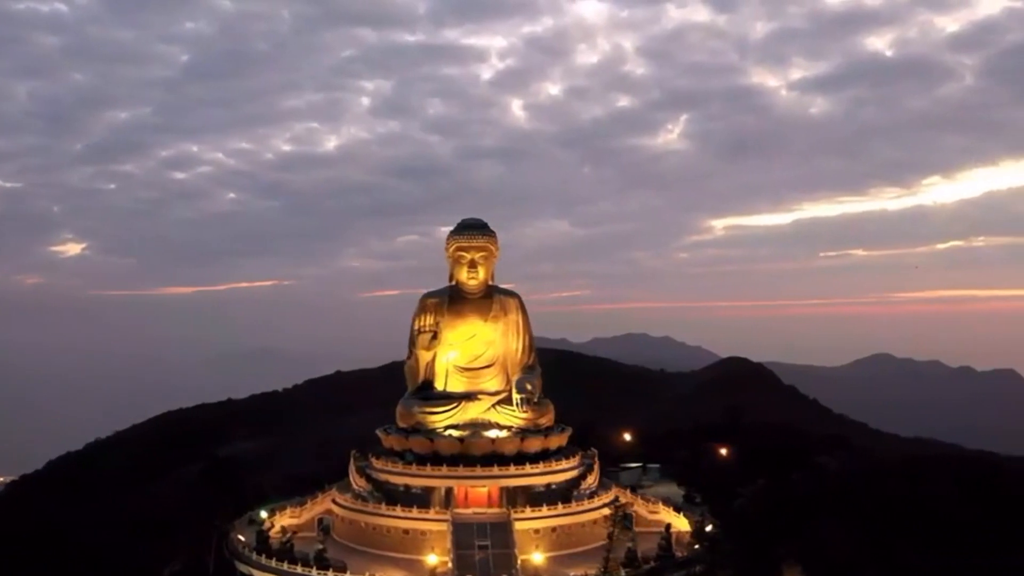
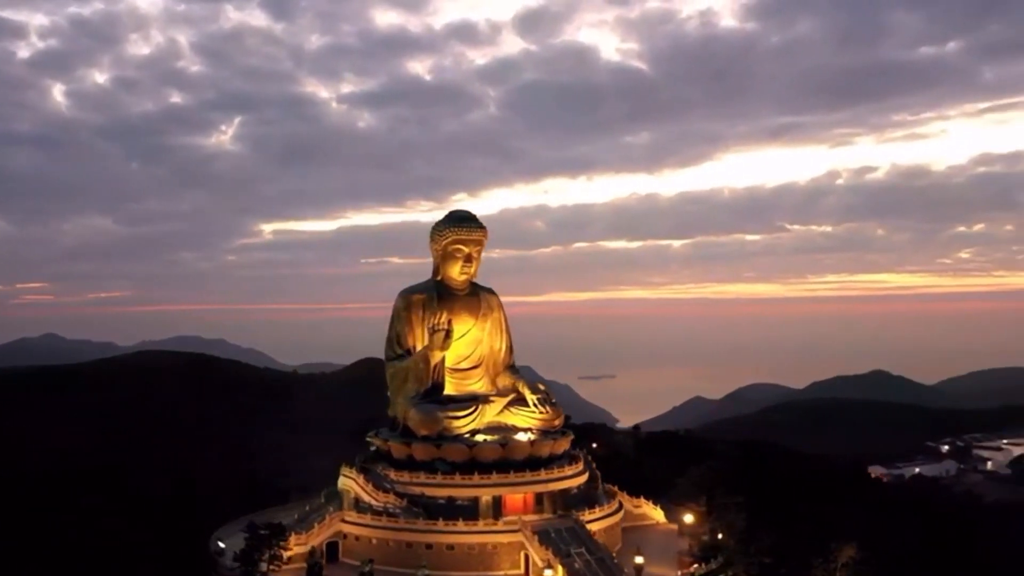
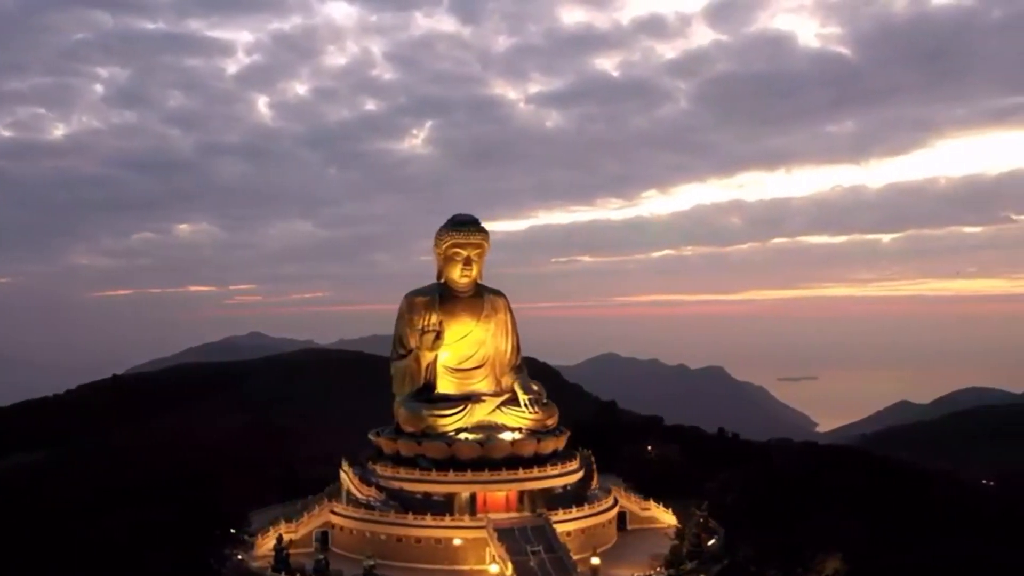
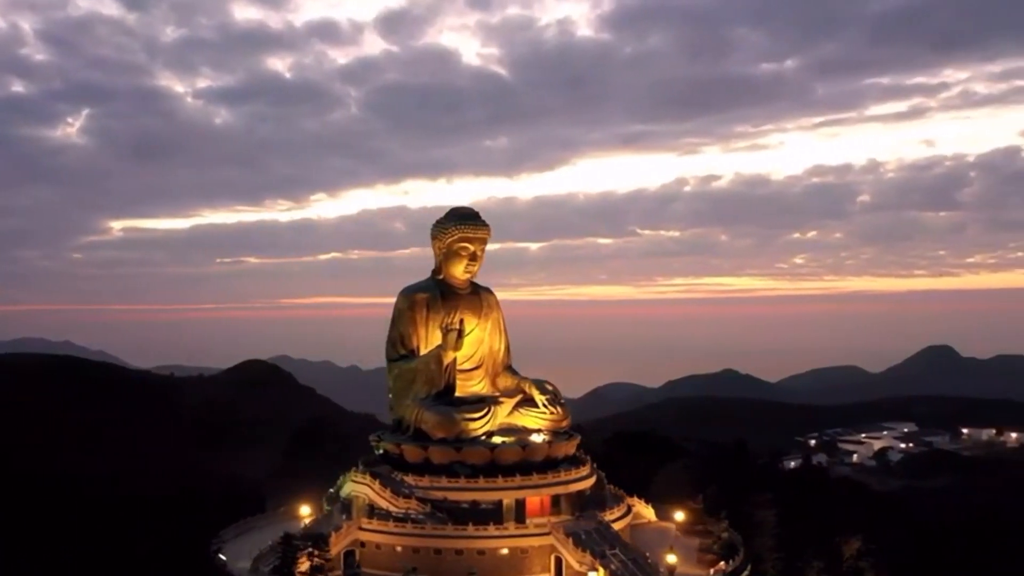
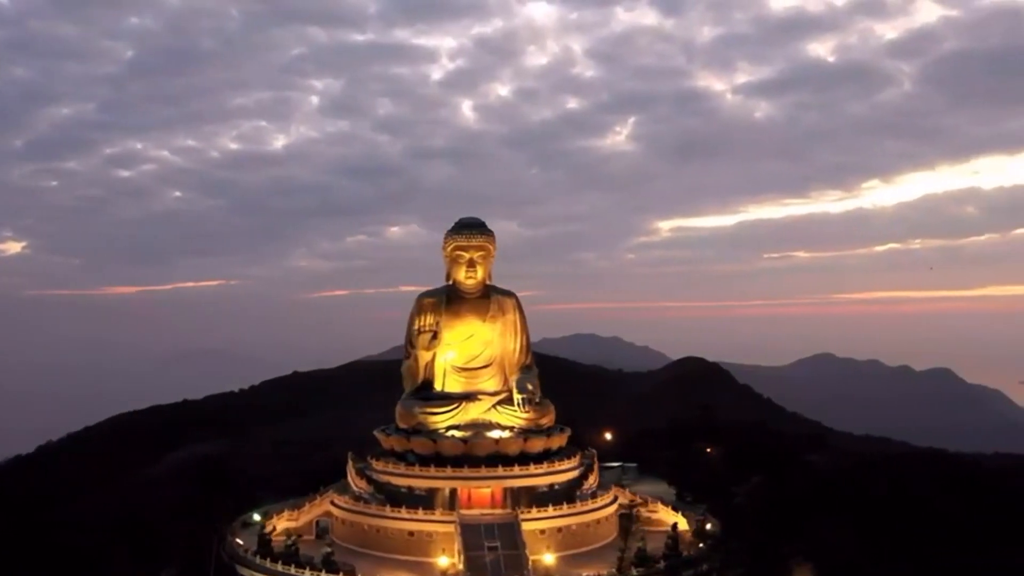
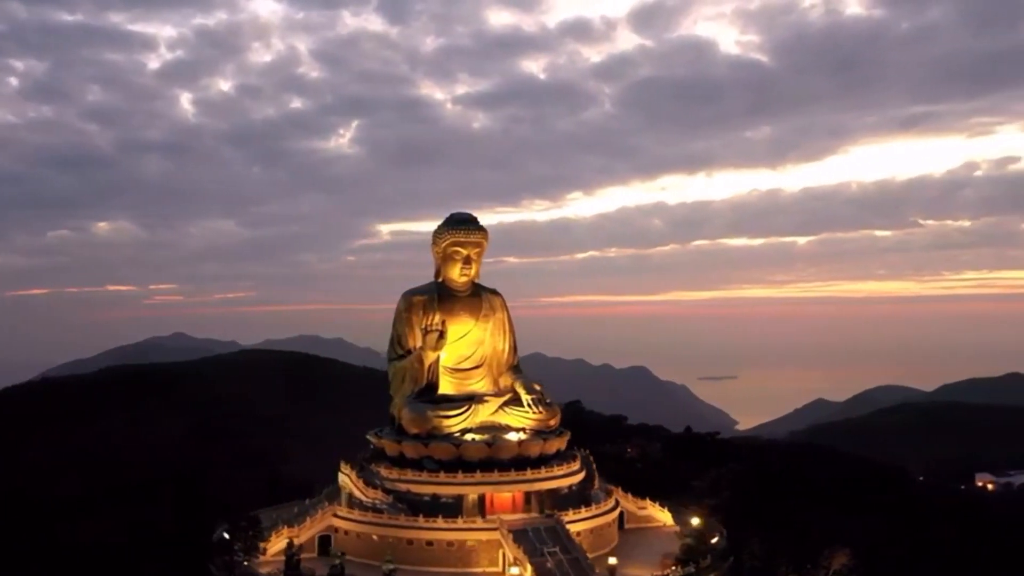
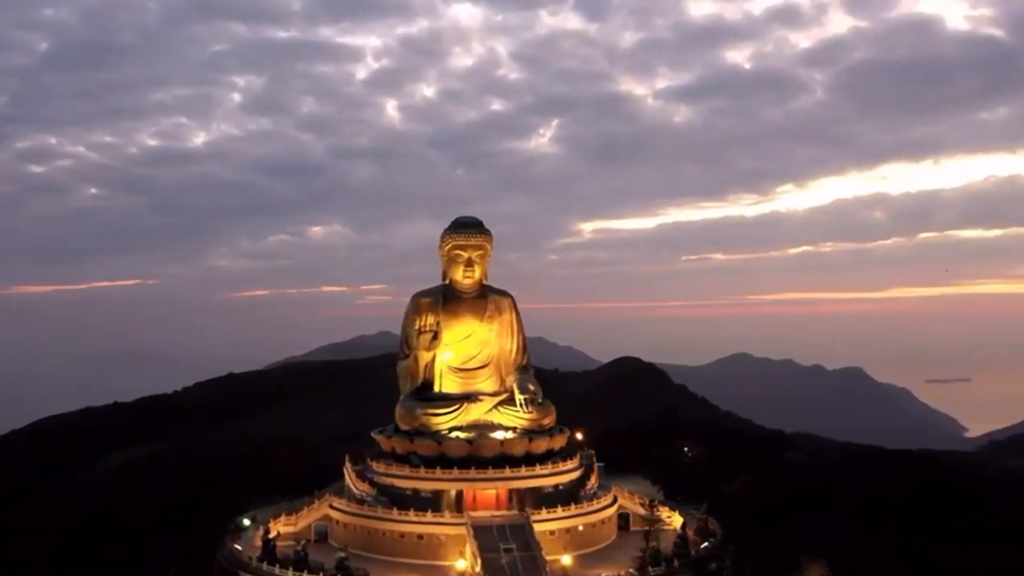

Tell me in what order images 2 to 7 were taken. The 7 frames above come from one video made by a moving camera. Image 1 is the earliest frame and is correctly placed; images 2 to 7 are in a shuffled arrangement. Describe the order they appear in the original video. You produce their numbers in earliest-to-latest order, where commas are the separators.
5, 7, 3, 6, 2, 4
